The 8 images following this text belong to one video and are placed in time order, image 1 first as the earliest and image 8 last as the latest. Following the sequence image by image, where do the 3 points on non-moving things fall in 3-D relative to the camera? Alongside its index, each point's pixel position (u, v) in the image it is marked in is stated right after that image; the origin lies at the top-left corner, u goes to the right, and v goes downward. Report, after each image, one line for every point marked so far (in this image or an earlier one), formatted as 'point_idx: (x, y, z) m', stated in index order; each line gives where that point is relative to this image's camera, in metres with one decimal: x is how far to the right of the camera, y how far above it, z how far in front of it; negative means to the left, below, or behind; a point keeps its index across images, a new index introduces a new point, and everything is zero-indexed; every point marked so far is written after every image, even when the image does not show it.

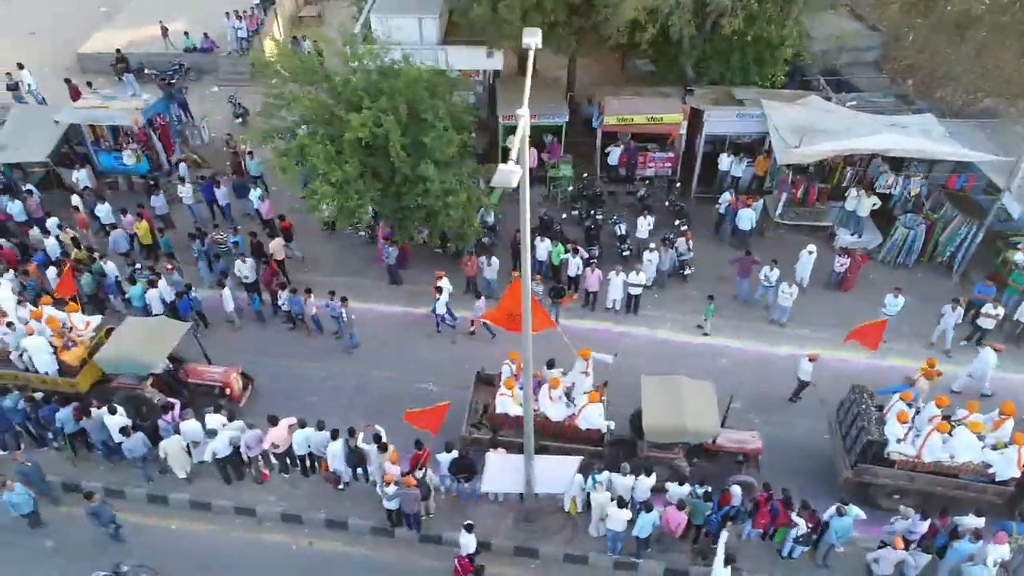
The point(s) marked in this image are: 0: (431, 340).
0: (-1.6, -1.1, +14.7) m
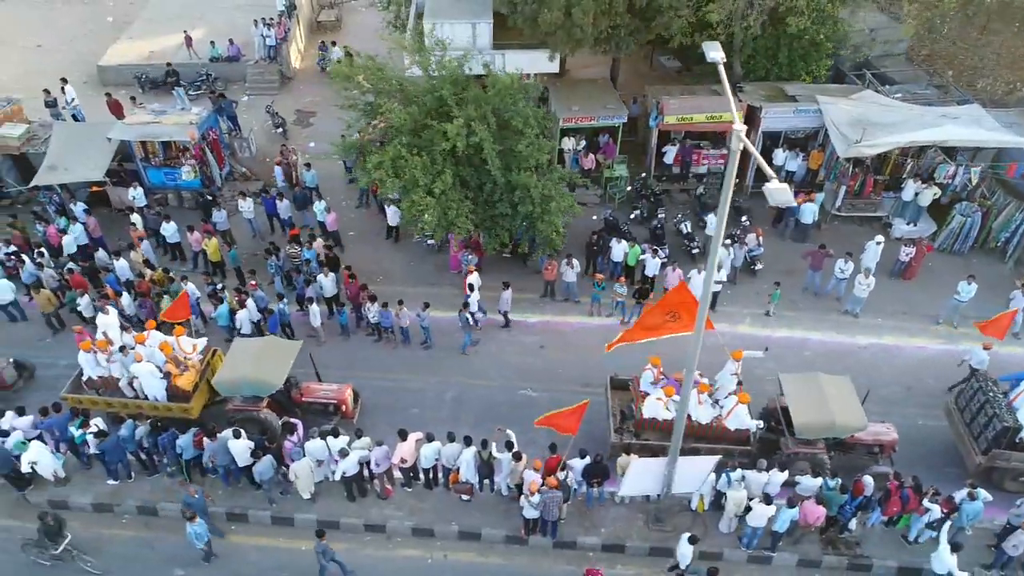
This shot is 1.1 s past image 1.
0: (+0.2, -1.2, +14.7) m
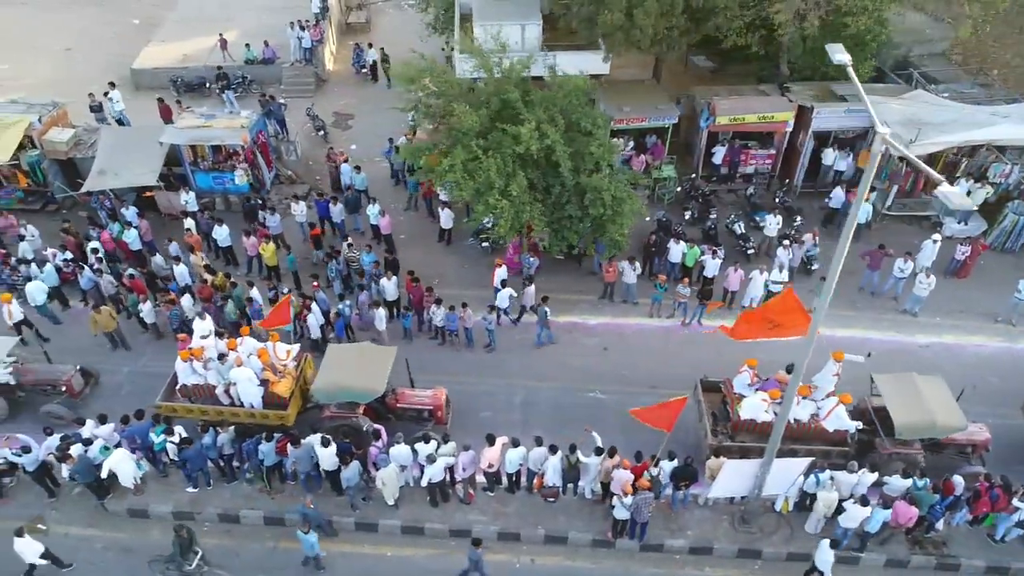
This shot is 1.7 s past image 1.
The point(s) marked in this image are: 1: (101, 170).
0: (+1.4, -1.2, +14.7) m
1: (-9.1, +2.6, +16.5) m
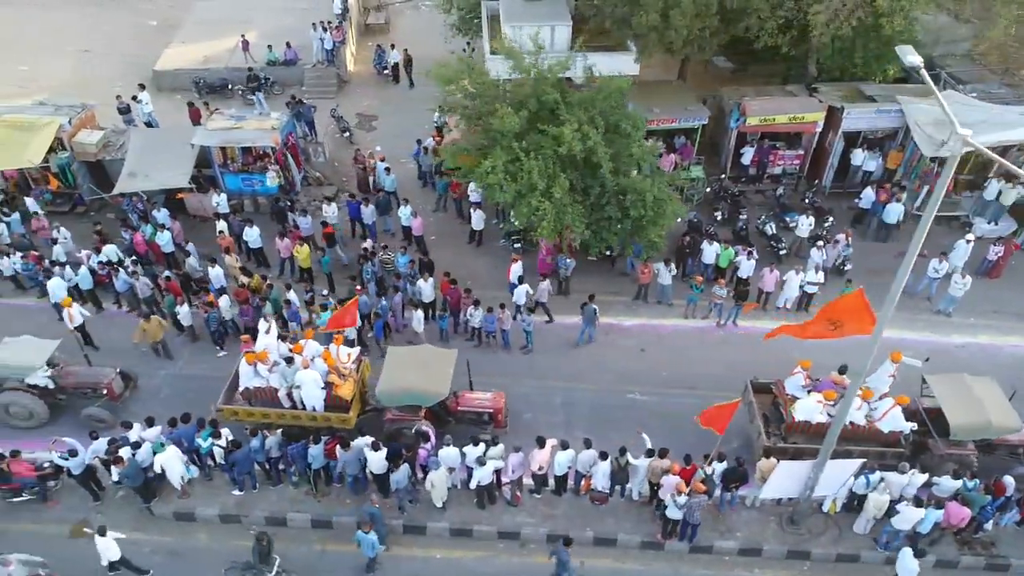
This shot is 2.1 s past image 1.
0: (+2.2, -1.2, +14.7) m
1: (-8.4, +2.5, +16.5) m
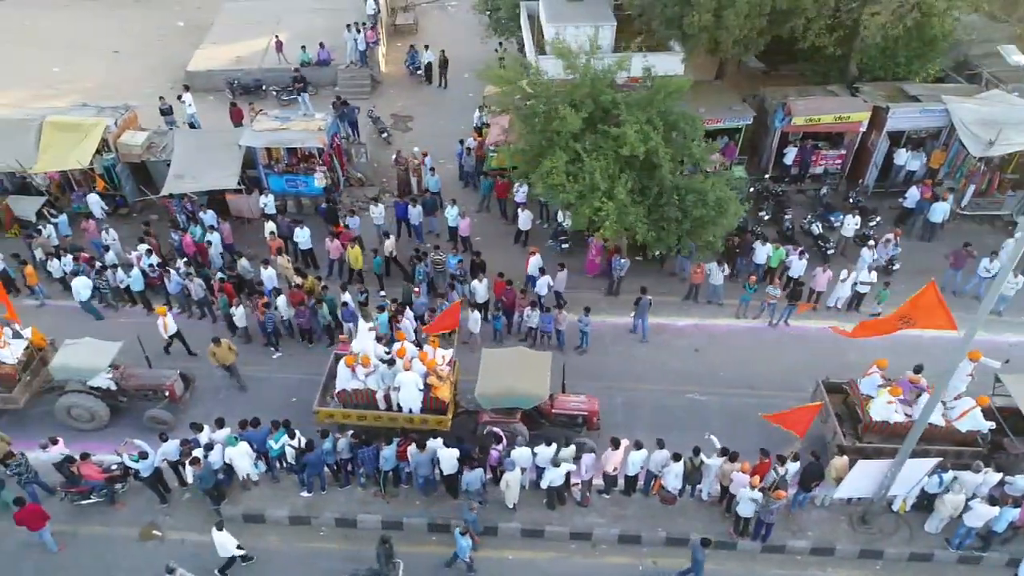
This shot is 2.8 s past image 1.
0: (+3.2, -1.2, +14.7) m
1: (-7.4, +2.5, +16.5) m
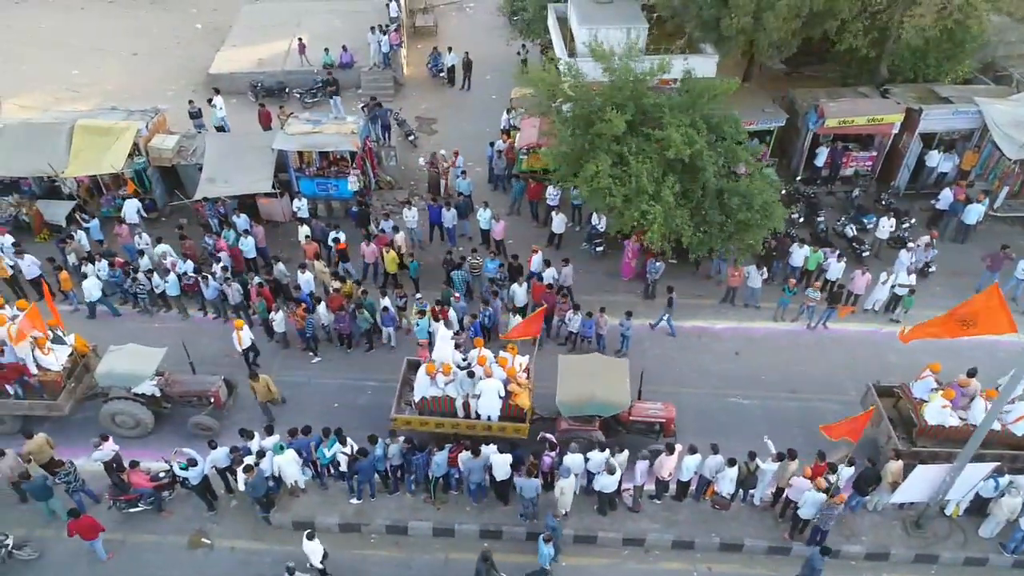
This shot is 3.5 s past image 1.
0: (+4.0, -1.3, +14.7) m
1: (-6.6, +2.4, +16.4) m
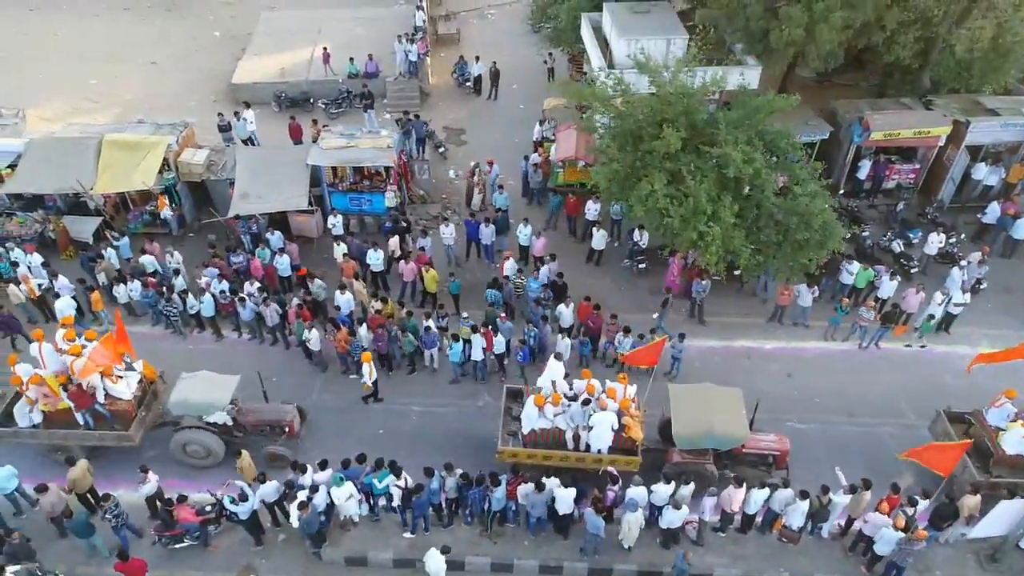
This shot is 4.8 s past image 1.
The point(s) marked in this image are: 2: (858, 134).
0: (+4.9, -1.7, +14.3) m
1: (-5.7, +2.0, +15.9) m
2: (+8.0, +3.5, +17.2) m
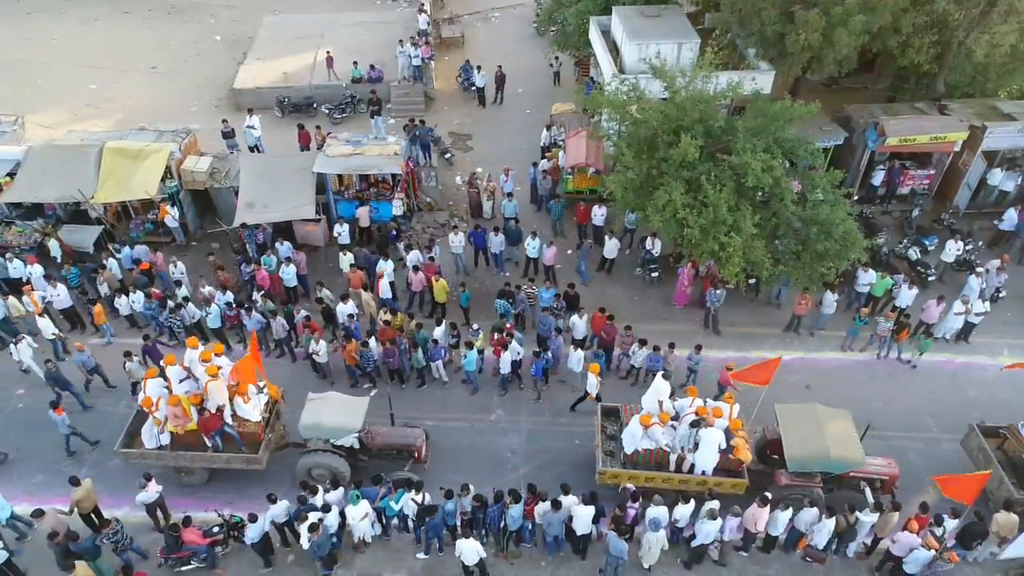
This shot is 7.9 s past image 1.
0: (+5.1, -1.9, +14.0) m
1: (-5.5, +1.8, +15.6) m
2: (+8.2, +3.4, +17.0) m
